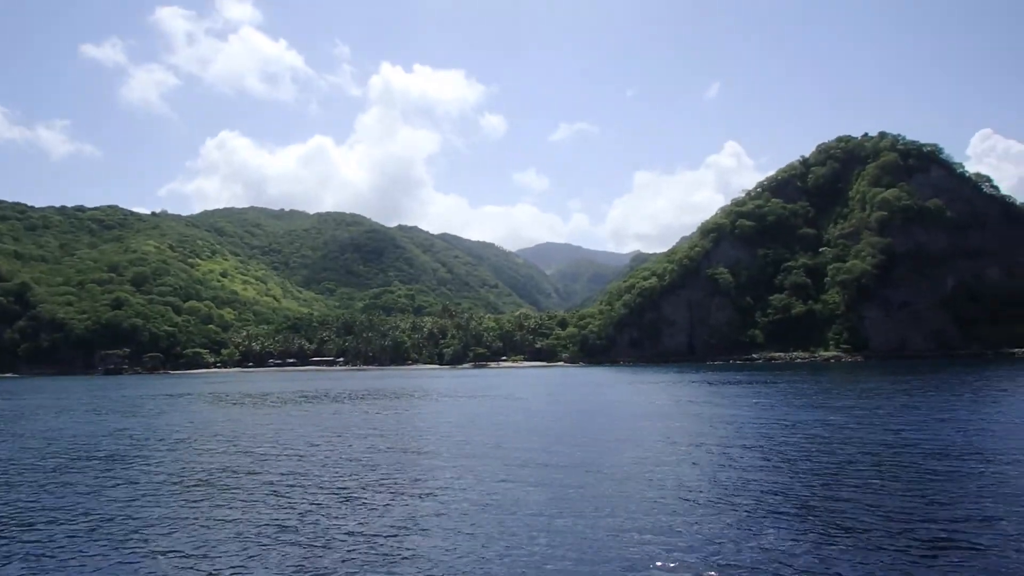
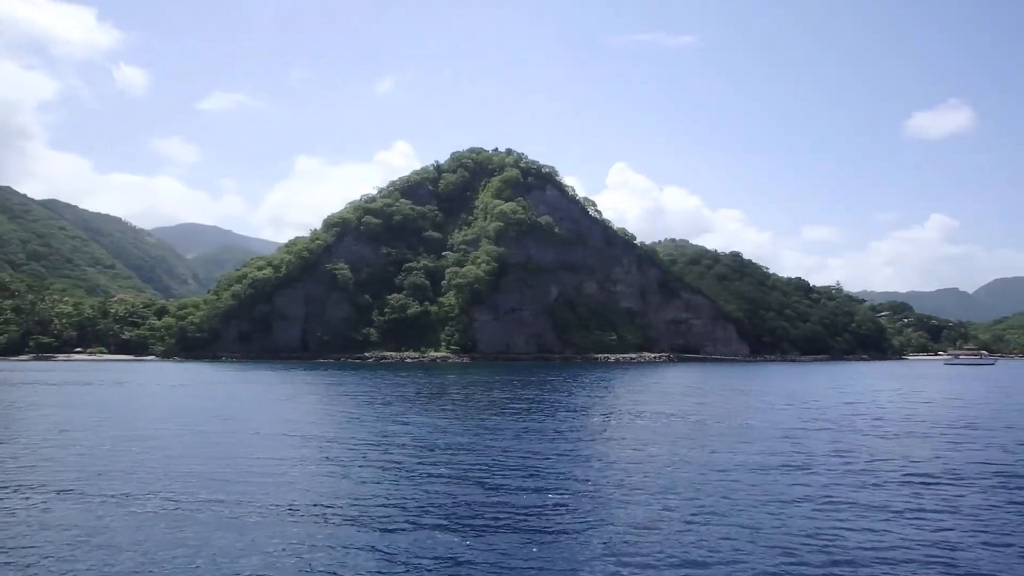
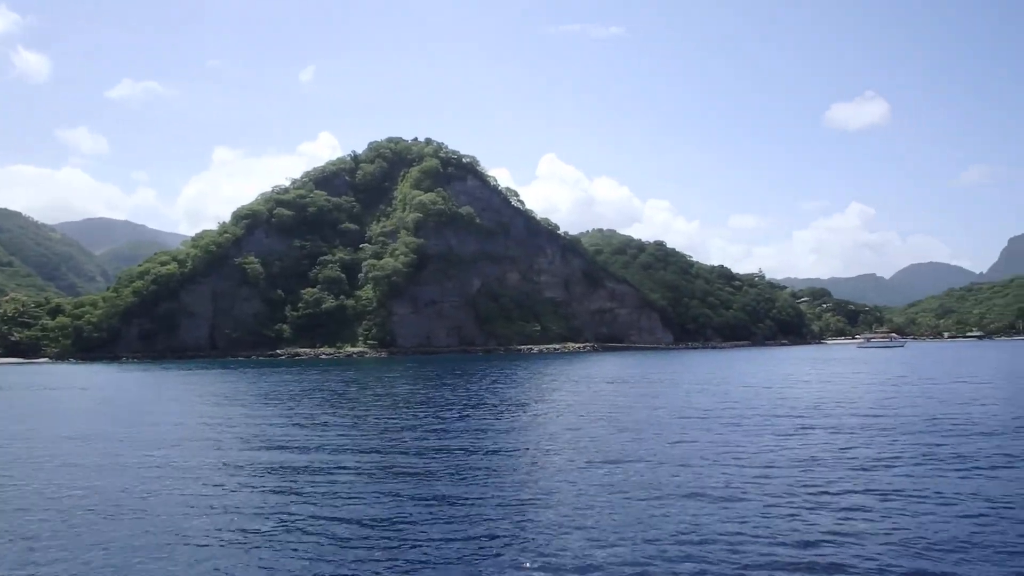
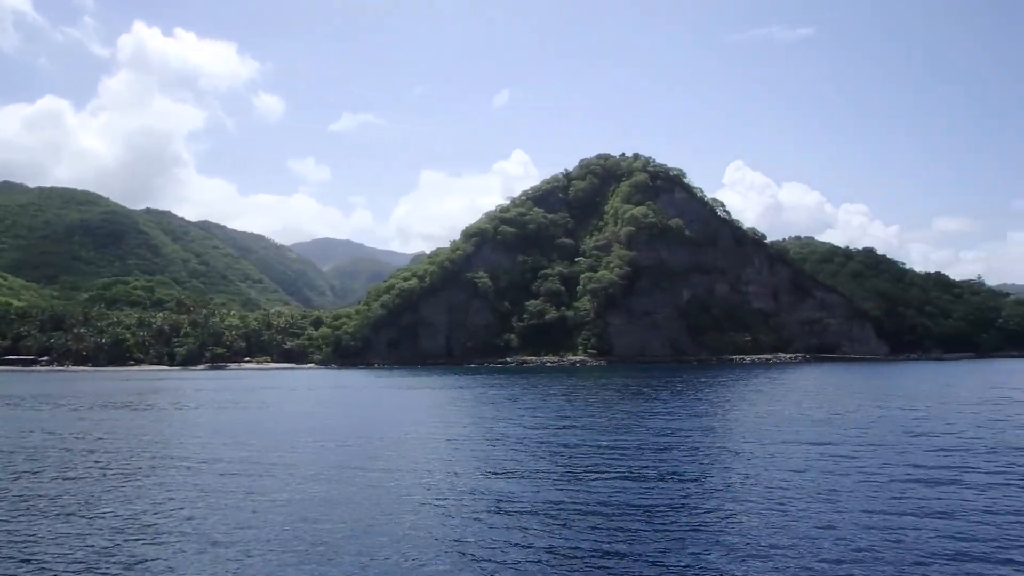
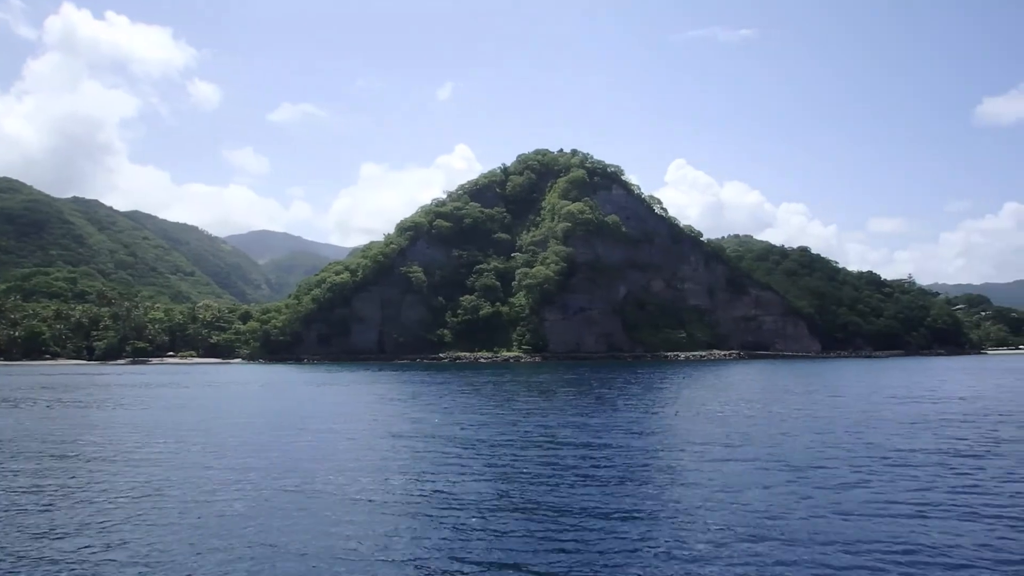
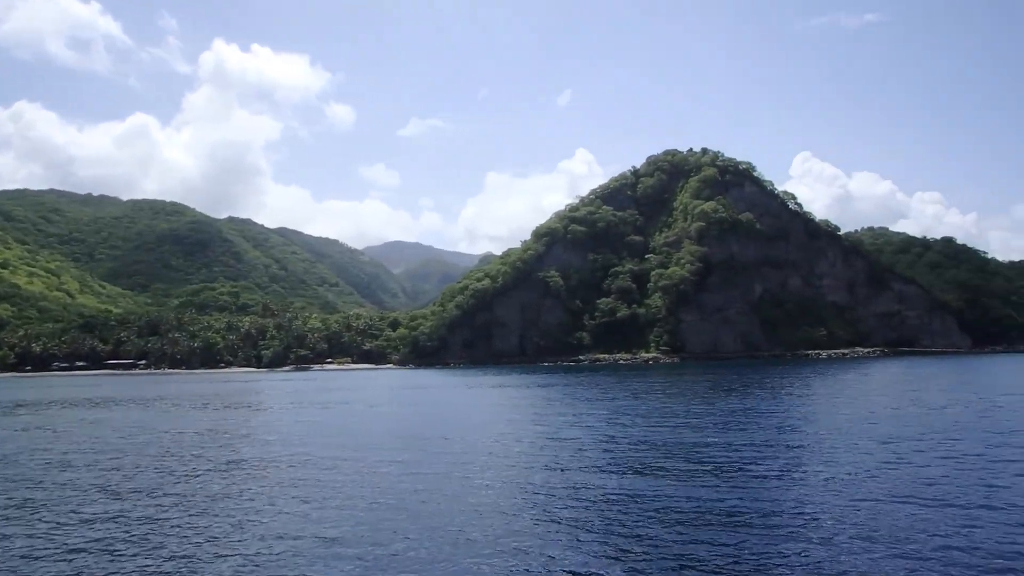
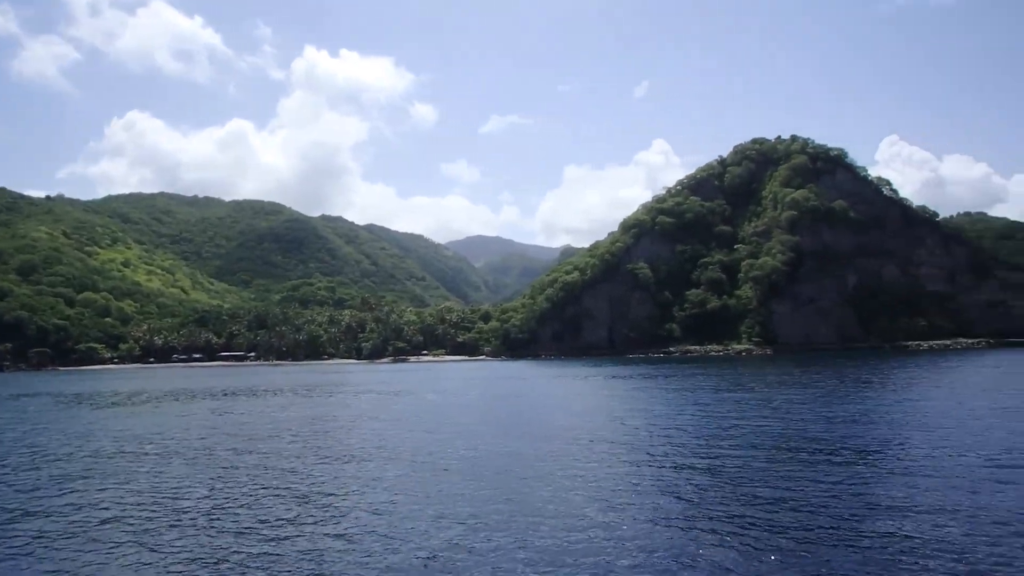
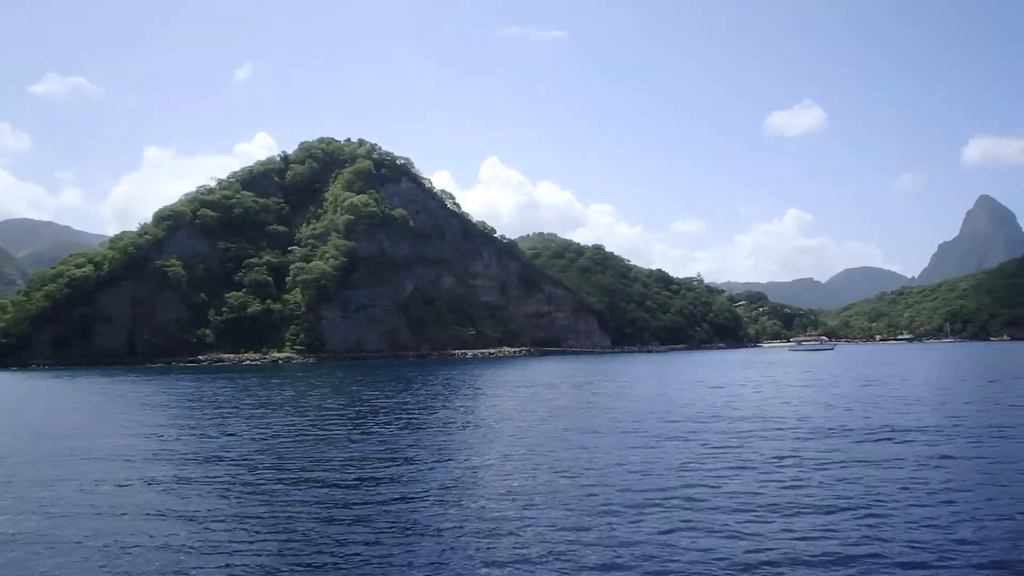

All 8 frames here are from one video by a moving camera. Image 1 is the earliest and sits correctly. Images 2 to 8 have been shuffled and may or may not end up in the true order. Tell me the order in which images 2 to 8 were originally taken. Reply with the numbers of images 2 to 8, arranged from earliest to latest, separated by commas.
7, 6, 4, 5, 2, 3, 8
